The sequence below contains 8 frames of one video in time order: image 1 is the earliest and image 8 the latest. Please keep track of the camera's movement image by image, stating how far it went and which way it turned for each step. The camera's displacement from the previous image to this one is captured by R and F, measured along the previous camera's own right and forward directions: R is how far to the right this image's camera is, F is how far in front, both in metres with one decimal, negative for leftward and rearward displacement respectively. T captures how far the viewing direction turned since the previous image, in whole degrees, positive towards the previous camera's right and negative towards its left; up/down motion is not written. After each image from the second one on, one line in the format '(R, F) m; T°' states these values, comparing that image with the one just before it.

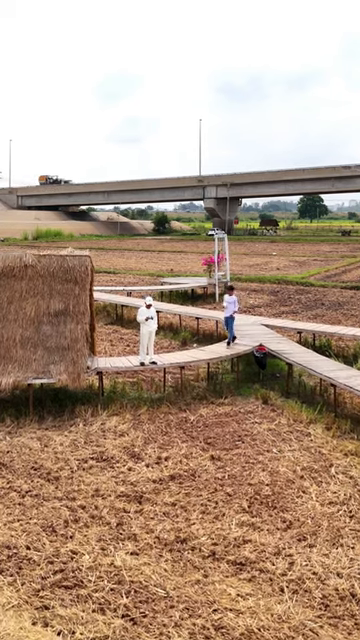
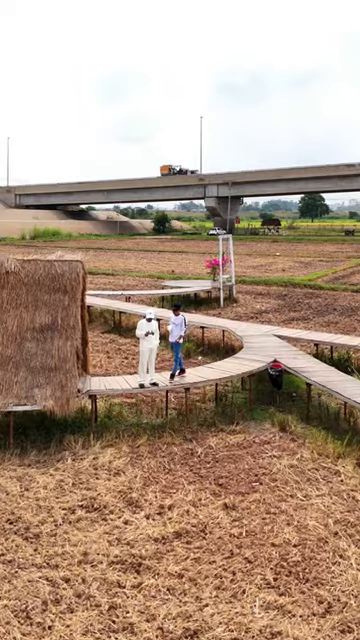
(-0.1, +1.1) m; 0°
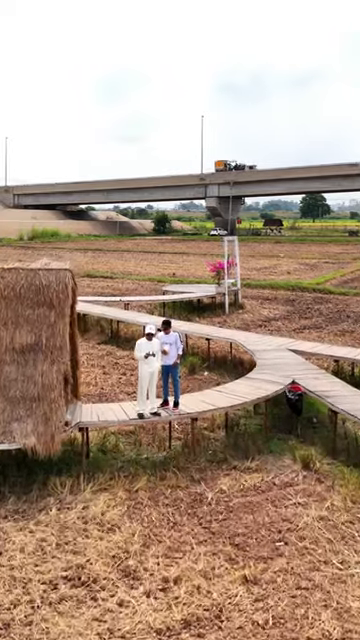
(-0.1, +1.1) m; 0°
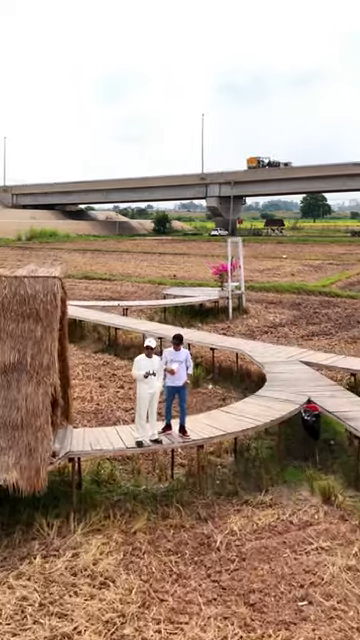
(0.0, +0.8) m; 0°
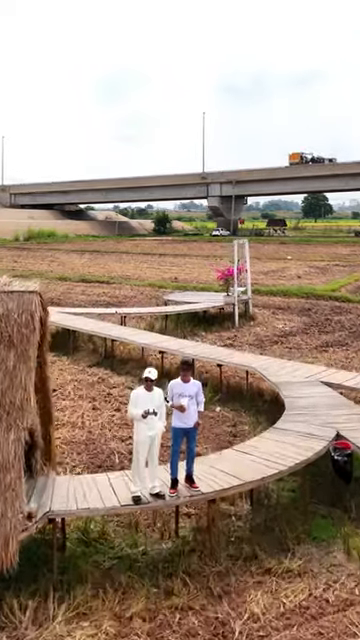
(0.0, +1.1) m; 0°
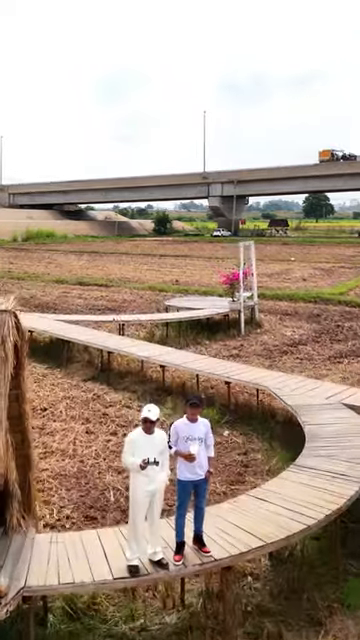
(0.0, +0.9) m; 0°
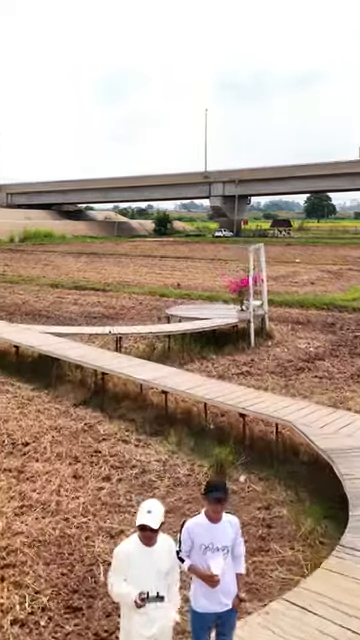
(-0.1, +1.3) m; 0°
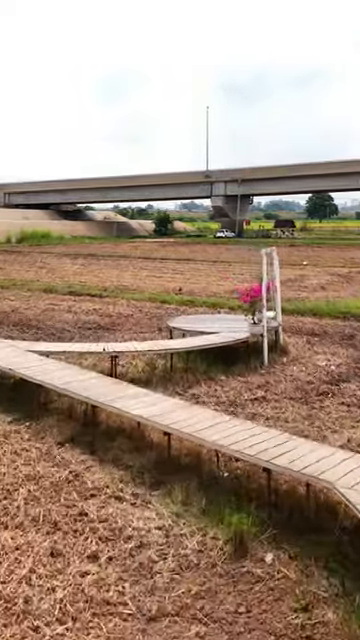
(-0.1, +1.4) m; 0°
